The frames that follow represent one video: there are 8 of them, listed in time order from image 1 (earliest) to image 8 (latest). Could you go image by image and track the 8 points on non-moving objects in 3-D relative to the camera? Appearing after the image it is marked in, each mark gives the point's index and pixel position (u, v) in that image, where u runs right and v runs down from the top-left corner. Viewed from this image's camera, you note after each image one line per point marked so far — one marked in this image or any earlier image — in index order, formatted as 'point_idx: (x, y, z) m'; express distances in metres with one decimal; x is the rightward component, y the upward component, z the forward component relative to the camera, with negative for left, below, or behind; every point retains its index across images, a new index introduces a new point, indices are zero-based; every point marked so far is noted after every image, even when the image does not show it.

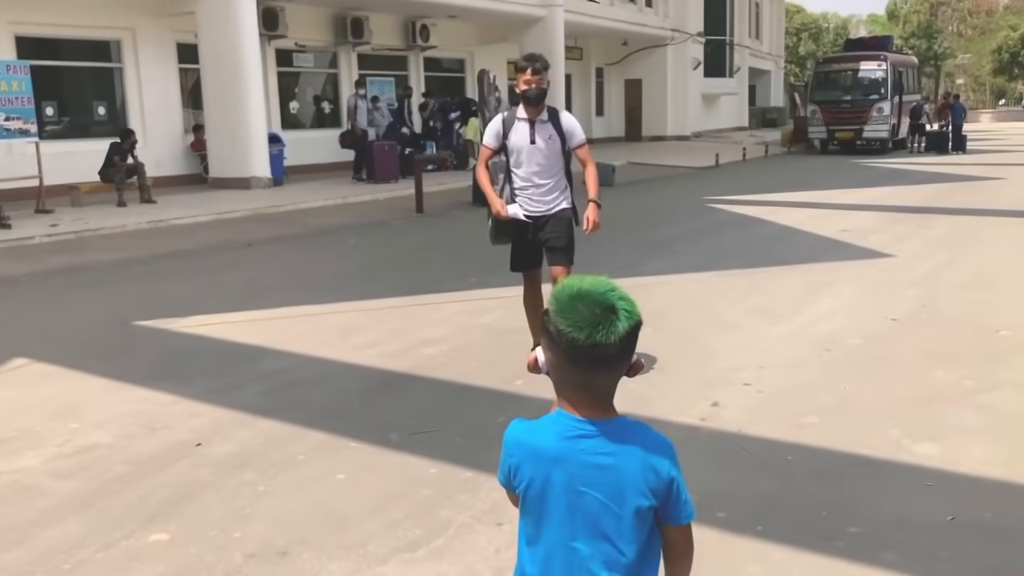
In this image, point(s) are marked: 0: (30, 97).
0: (-6.4, +2.5, +12.7) m
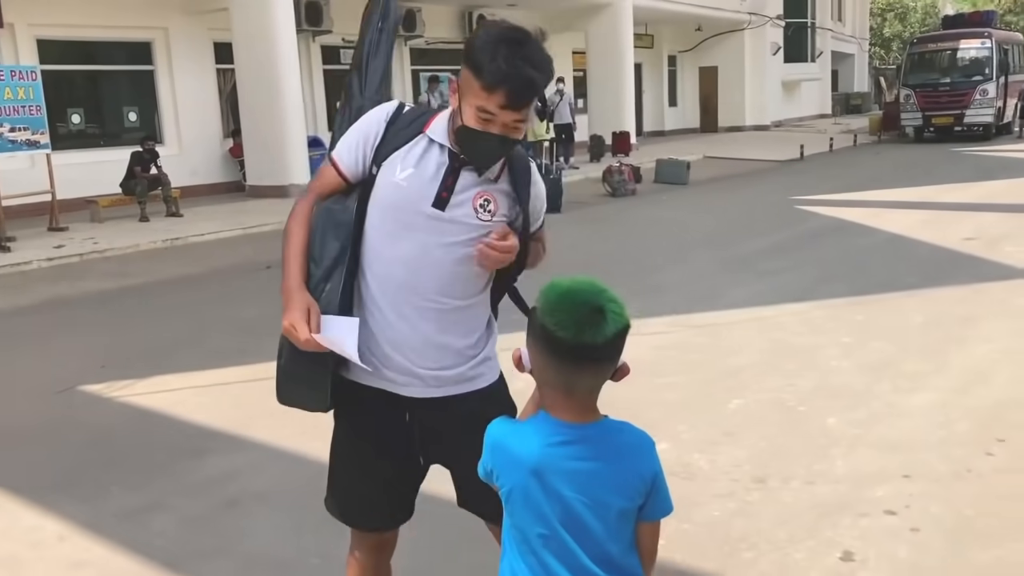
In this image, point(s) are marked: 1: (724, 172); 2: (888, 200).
0: (-5.7, +2.2, +11.5) m
1: (+4.1, +2.3, +18.5) m
2: (+5.1, +1.2, +13.0) m
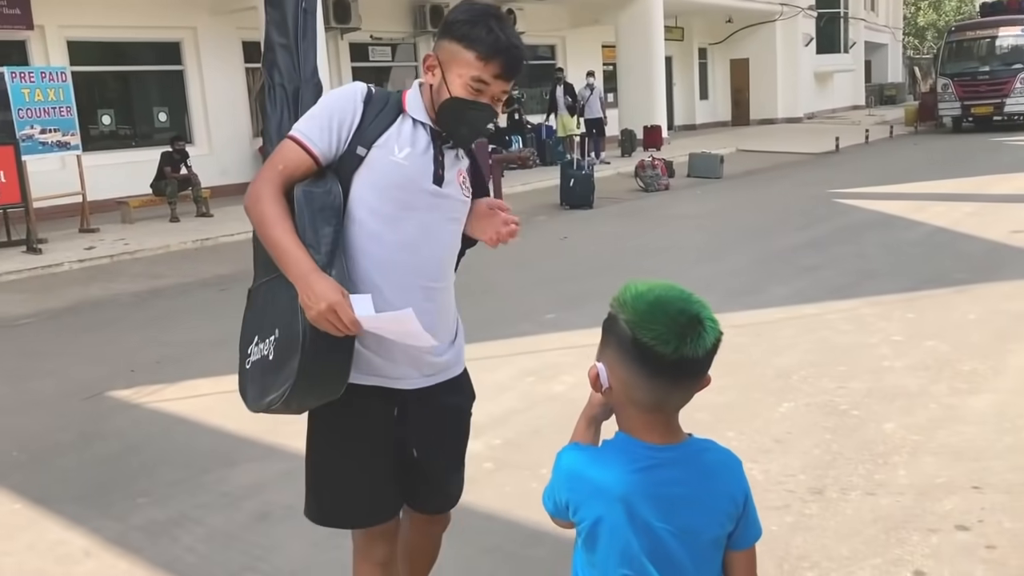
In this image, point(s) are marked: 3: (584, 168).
0: (-5.3, +2.2, +11.5) m
1: (+4.7, +2.3, +18.2) m
2: (+5.5, +1.3, +12.6) m
3: (+1.0, +1.7, +13.2) m
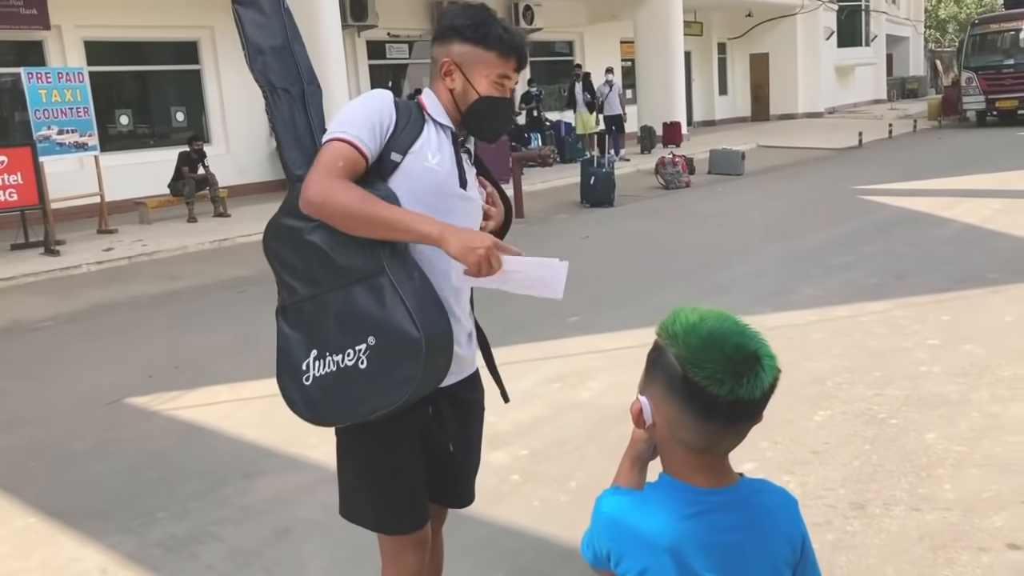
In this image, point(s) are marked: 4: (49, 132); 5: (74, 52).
0: (-5.1, +2.2, +11.4) m
1: (+5.0, +2.4, +18.0) m
2: (+5.8, +1.3, +12.4) m
3: (+1.3, +1.7, +13.1) m
4: (-5.4, +1.8, +11.1) m
5: (-6.2, +3.3, +13.4) m
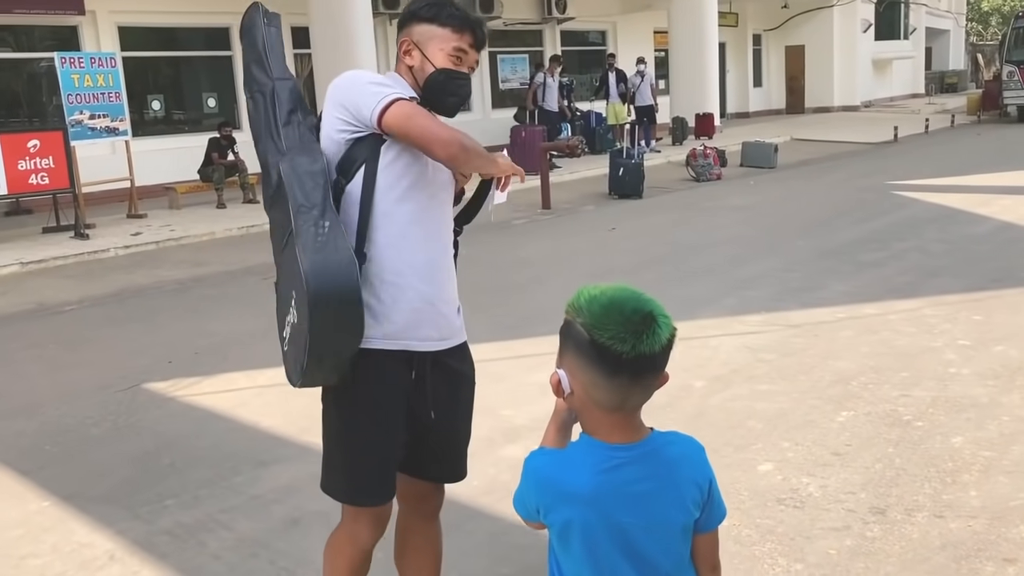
0: (-4.7, +2.4, +11.5) m
1: (+5.6, +2.5, +17.7) m
2: (+6.1, +1.3, +12.1) m
3: (+1.6, +1.8, +12.9) m
4: (-5.0, +2.0, +11.2) m
5: (-5.7, +3.6, +13.5) m
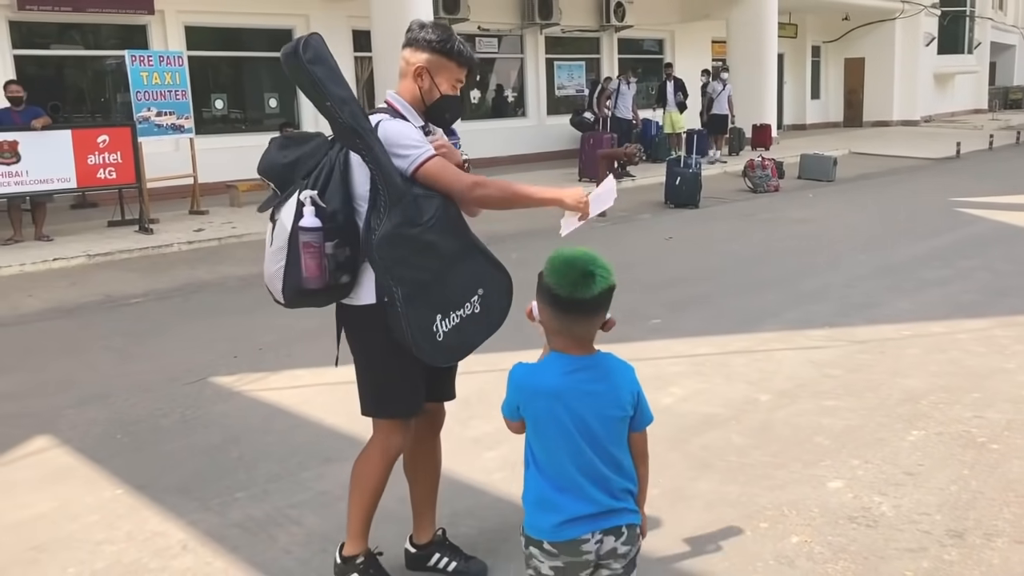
0: (-4.0, +2.4, +11.7) m
1: (+6.6, +2.2, +17.5) m
2: (+6.8, +1.0, +11.9) m
3: (+2.4, +1.6, +12.9) m
4: (-4.3, +2.1, +11.4) m
5: (-4.9, +3.6, +13.8) m
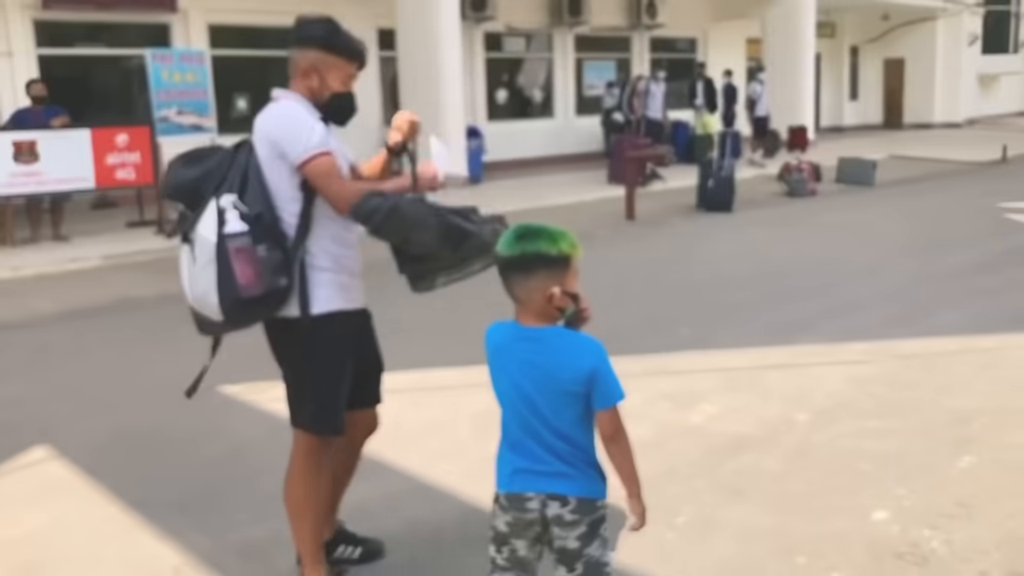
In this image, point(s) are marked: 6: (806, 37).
0: (-3.7, +2.4, +11.6) m
1: (+7.1, +2.0, +17.0) m
2: (+7.2, +0.9, +11.3) m
3: (+2.8, +1.6, +12.5) m
4: (-4.0, +2.1, +11.3) m
5: (-4.4, +3.6, +13.7) m
6: (+6.0, +5.1, +19.4) m
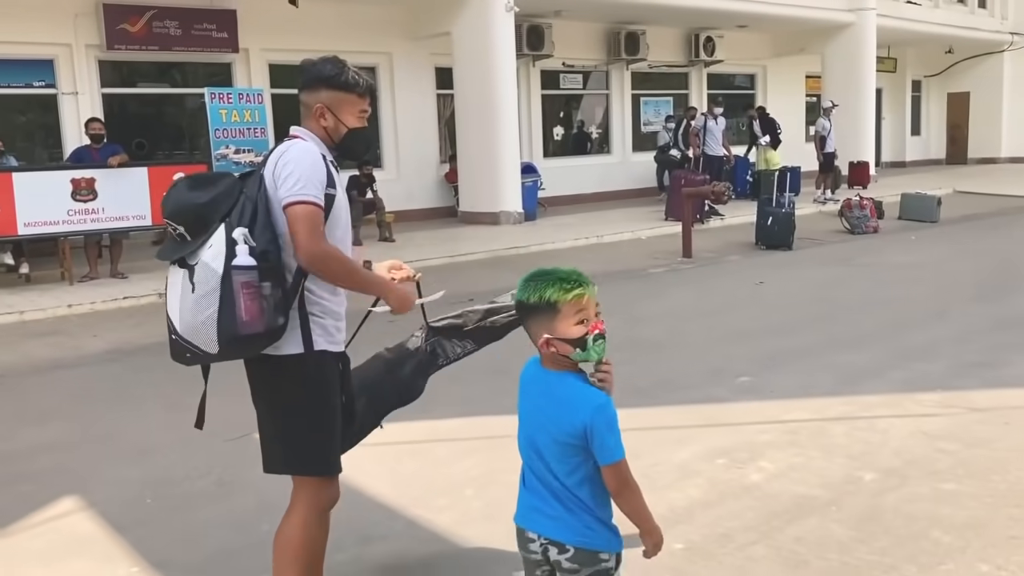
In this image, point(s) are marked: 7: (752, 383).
0: (-3.0, +2.0, +11.7) m
1: (+8.0, +1.3, +16.4) m
2: (+7.8, +0.4, +10.7) m
3: (+3.5, +1.0, +12.2) m
4: (-3.4, +1.6, +11.3) m
5: (-3.7, +3.1, +13.8) m
6: (+7.1, +4.3, +19.0) m
7: (+1.4, -0.6, +5.7) m
